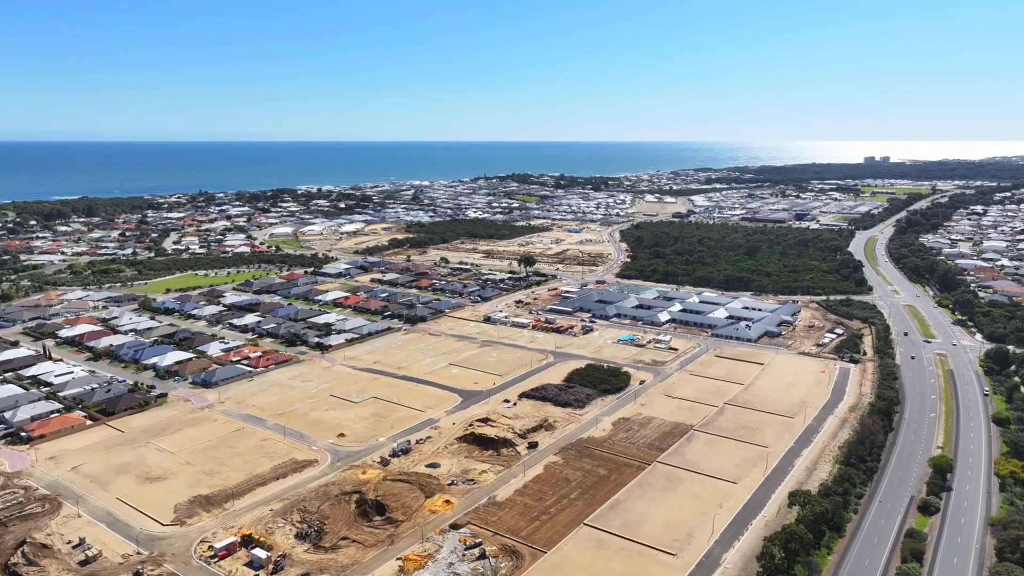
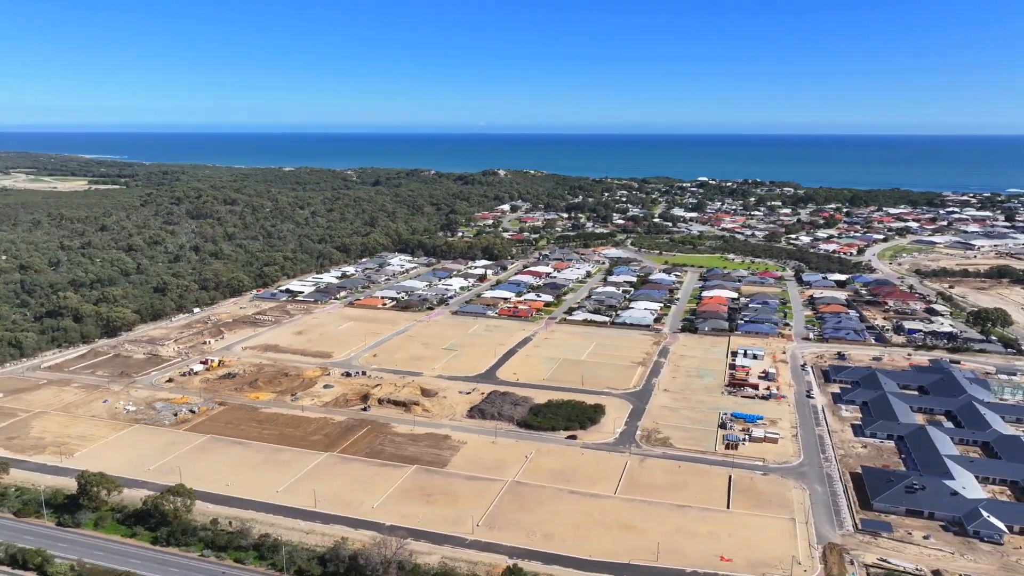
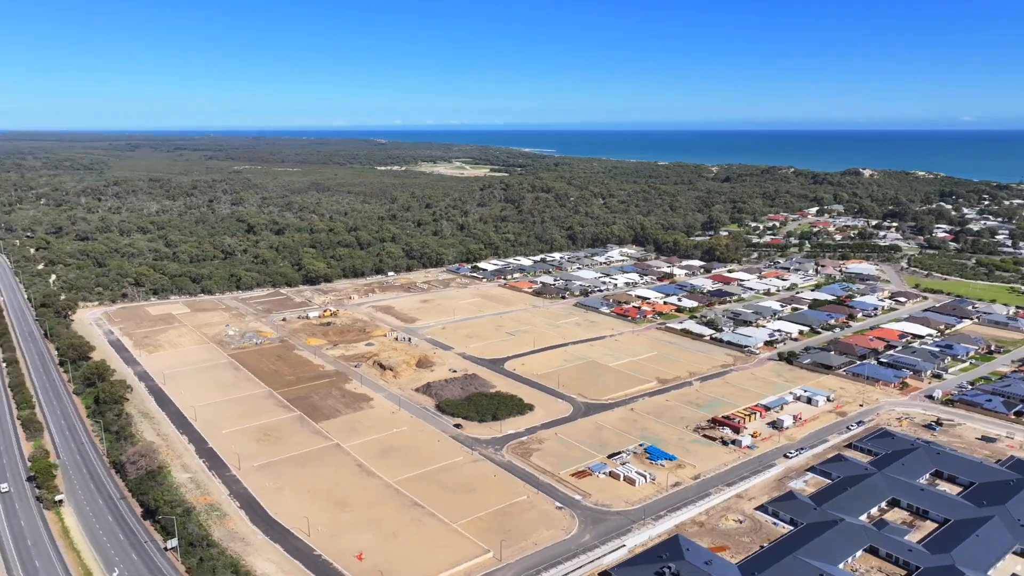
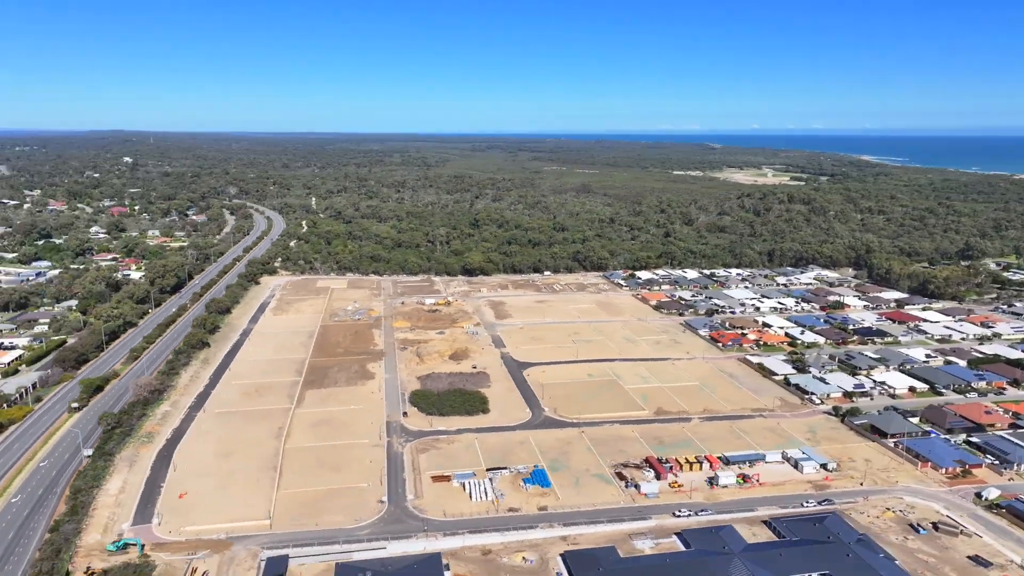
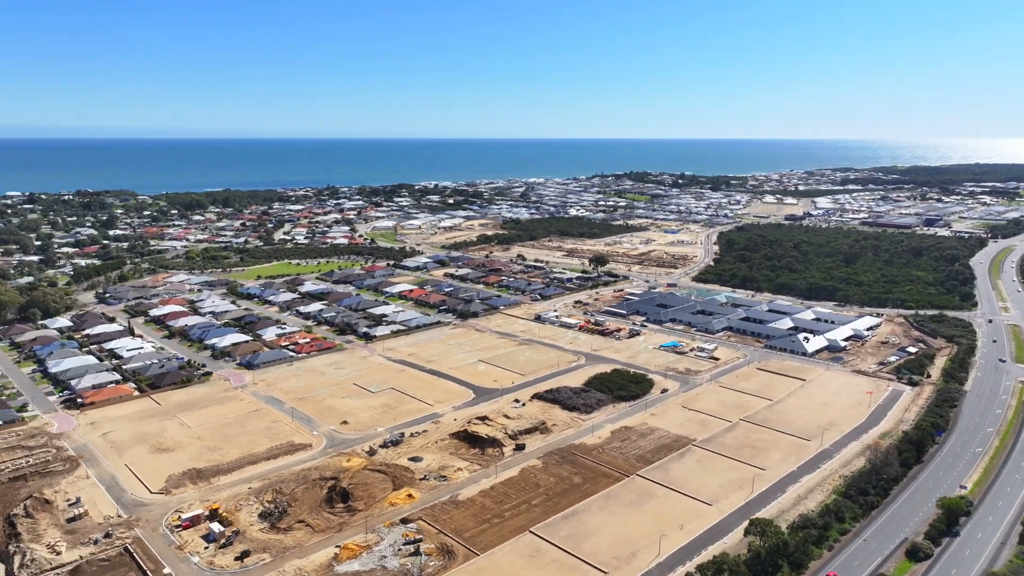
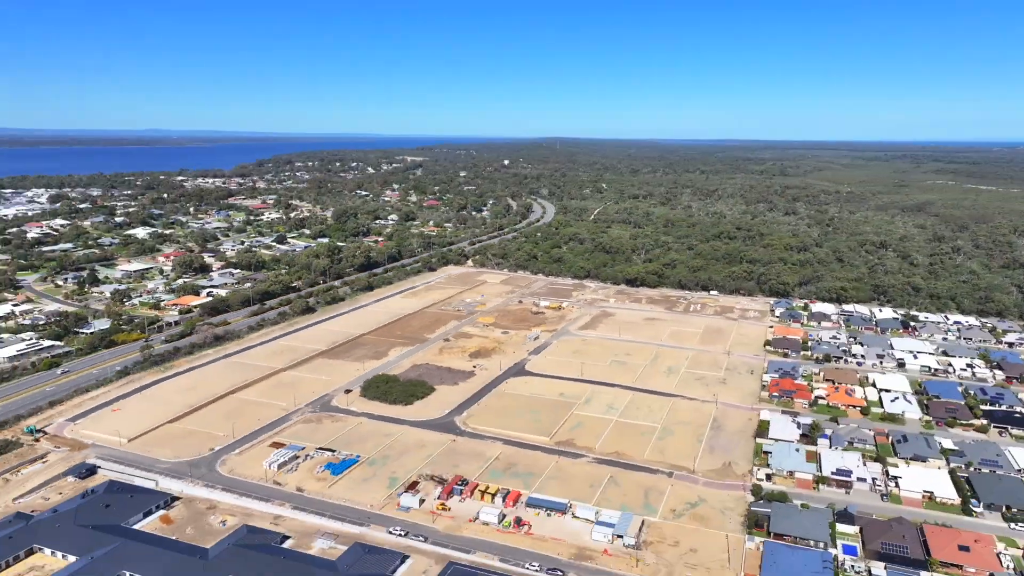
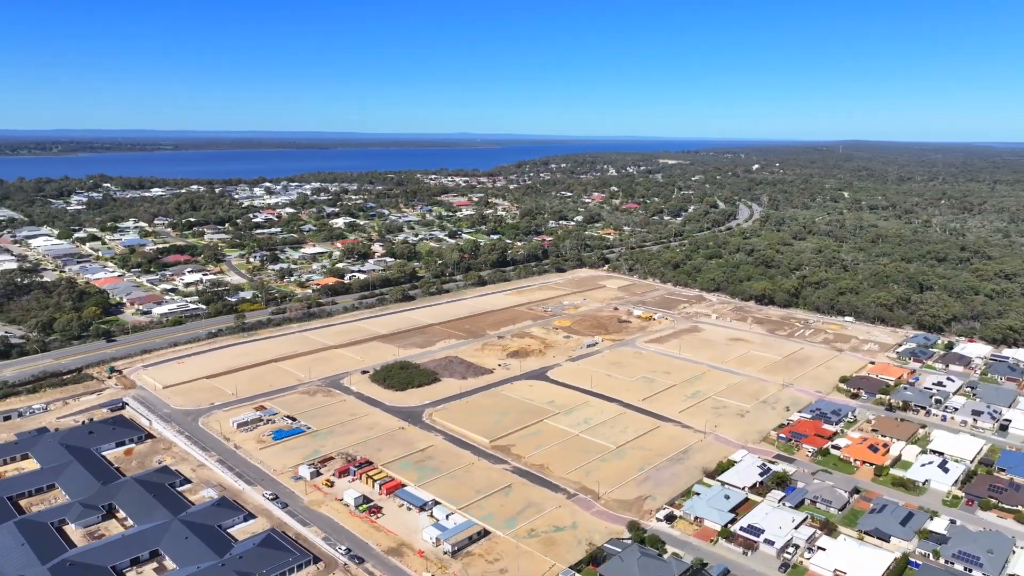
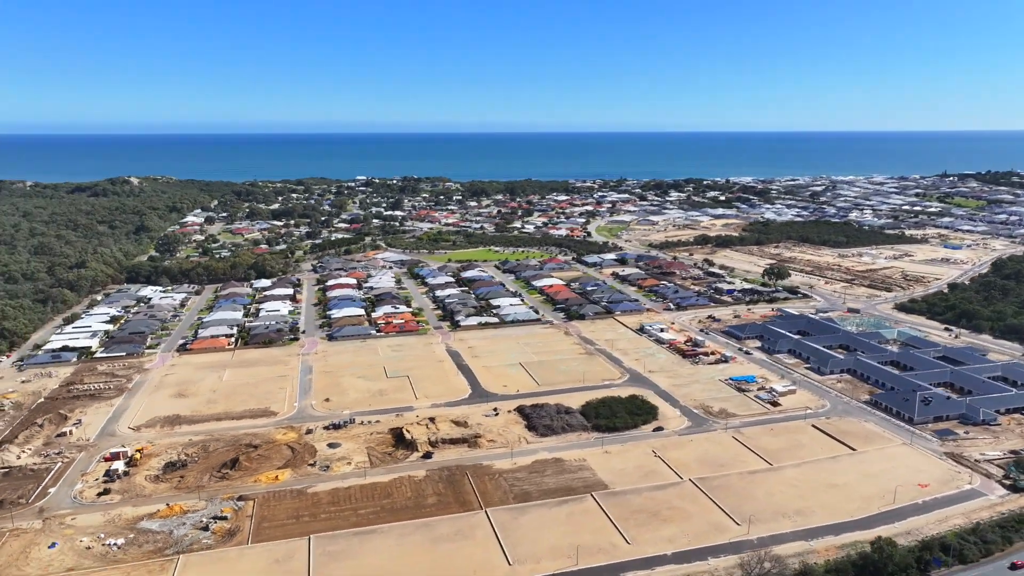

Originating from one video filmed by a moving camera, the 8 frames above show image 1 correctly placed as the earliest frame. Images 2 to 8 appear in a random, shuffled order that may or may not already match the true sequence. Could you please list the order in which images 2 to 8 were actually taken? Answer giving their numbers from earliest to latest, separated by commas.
5, 8, 2, 3, 4, 6, 7
